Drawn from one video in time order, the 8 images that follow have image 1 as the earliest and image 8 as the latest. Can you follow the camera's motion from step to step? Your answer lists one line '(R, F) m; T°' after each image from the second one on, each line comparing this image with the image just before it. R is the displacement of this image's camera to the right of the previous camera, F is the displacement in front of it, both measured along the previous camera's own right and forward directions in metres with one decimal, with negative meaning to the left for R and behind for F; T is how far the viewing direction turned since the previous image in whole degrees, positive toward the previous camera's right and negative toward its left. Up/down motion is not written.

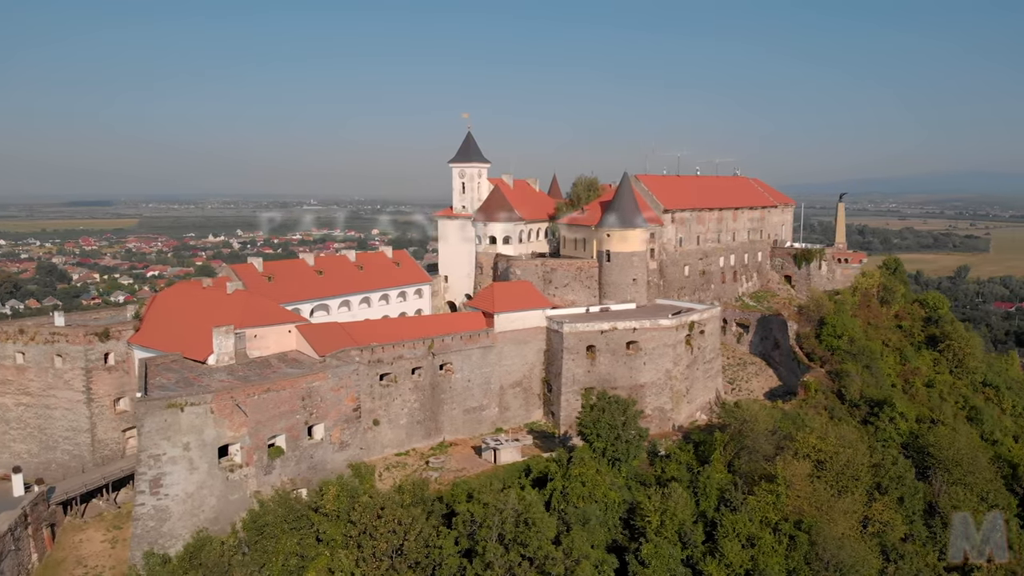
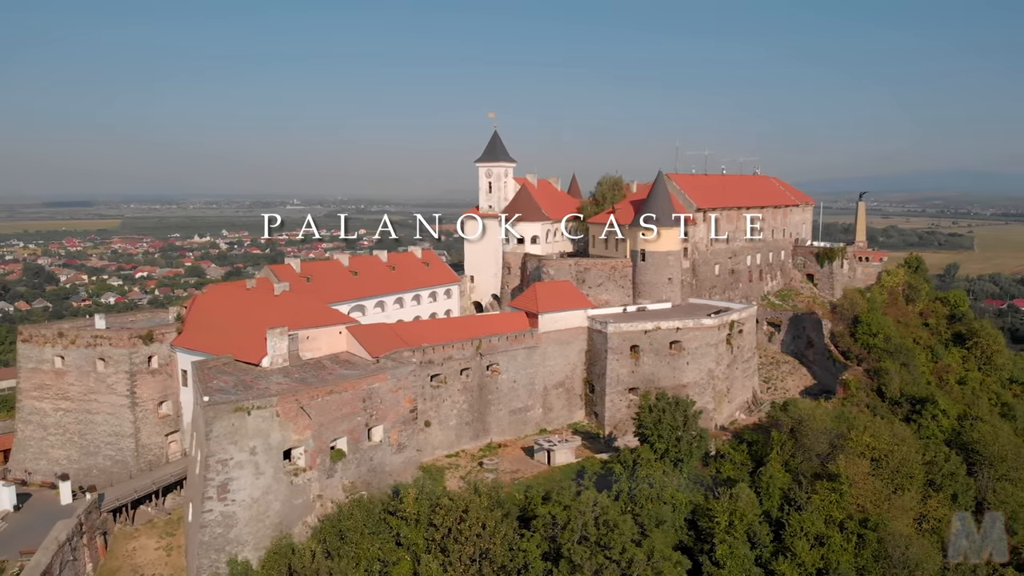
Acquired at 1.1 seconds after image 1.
(-2.5, +0.3) m; +1°
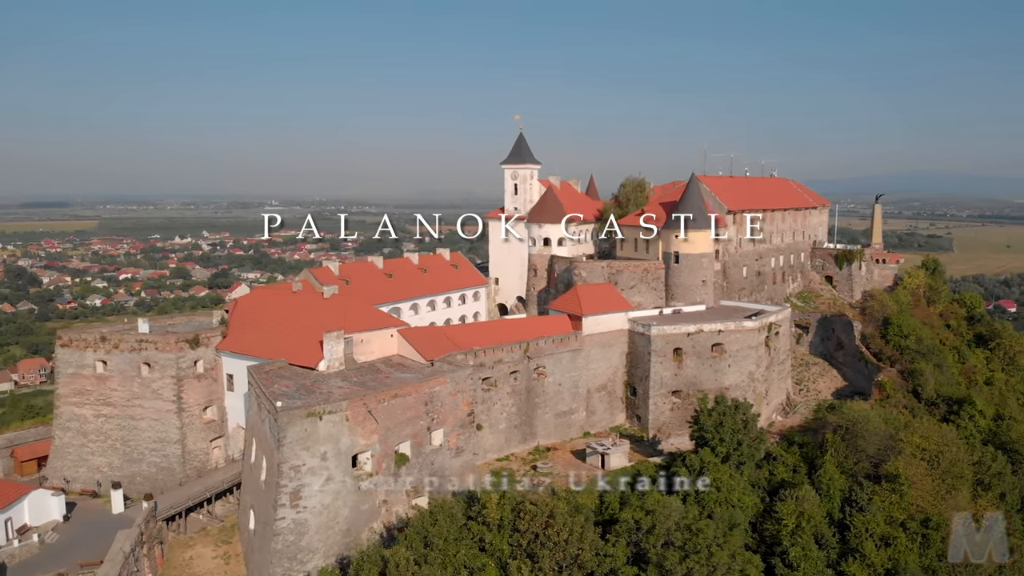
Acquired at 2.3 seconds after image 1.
(-2.6, +0.2) m; +1°
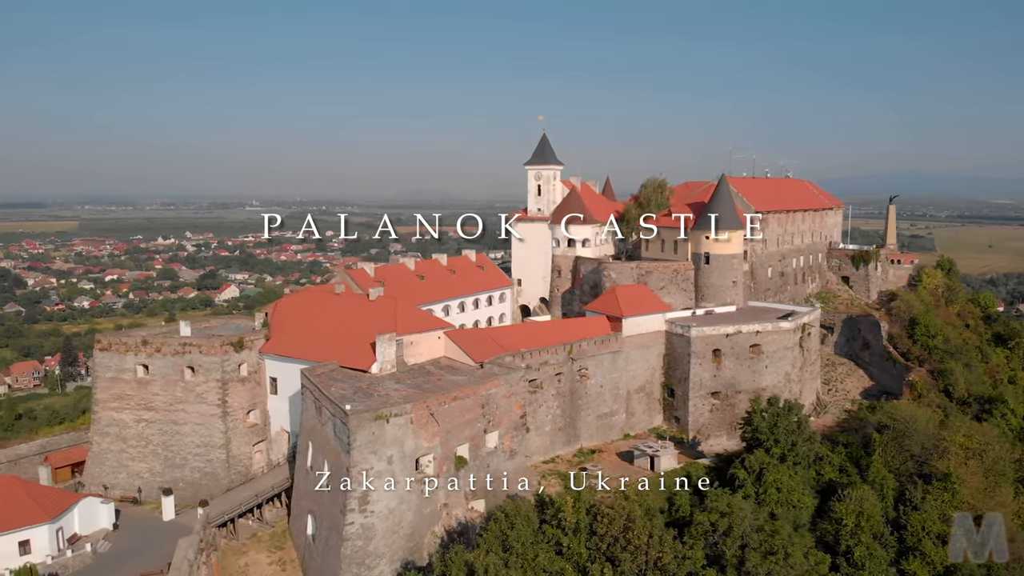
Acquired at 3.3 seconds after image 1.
(-2.3, +0.2) m; +1°
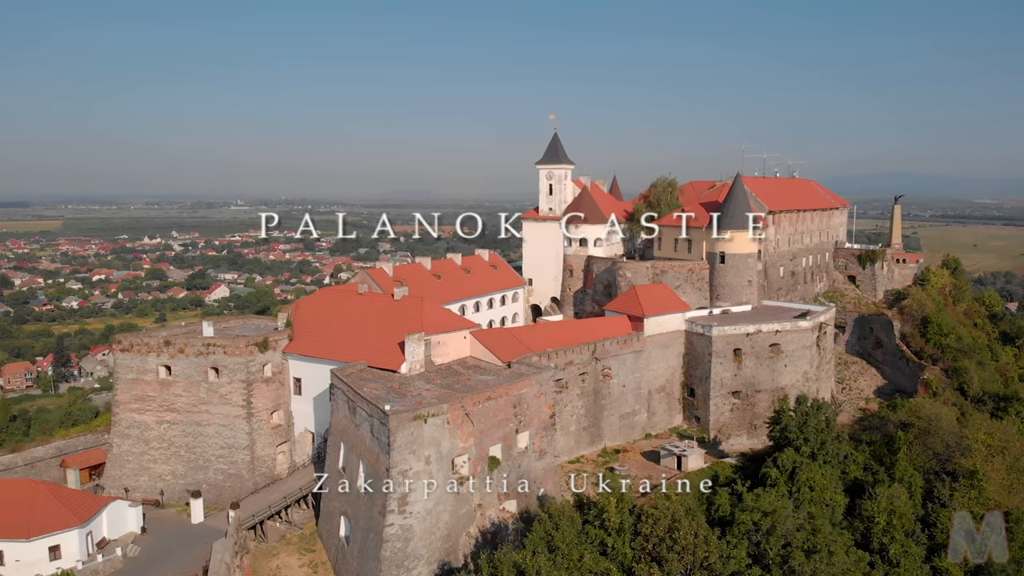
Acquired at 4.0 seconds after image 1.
(-1.4, +0.1) m; +1°
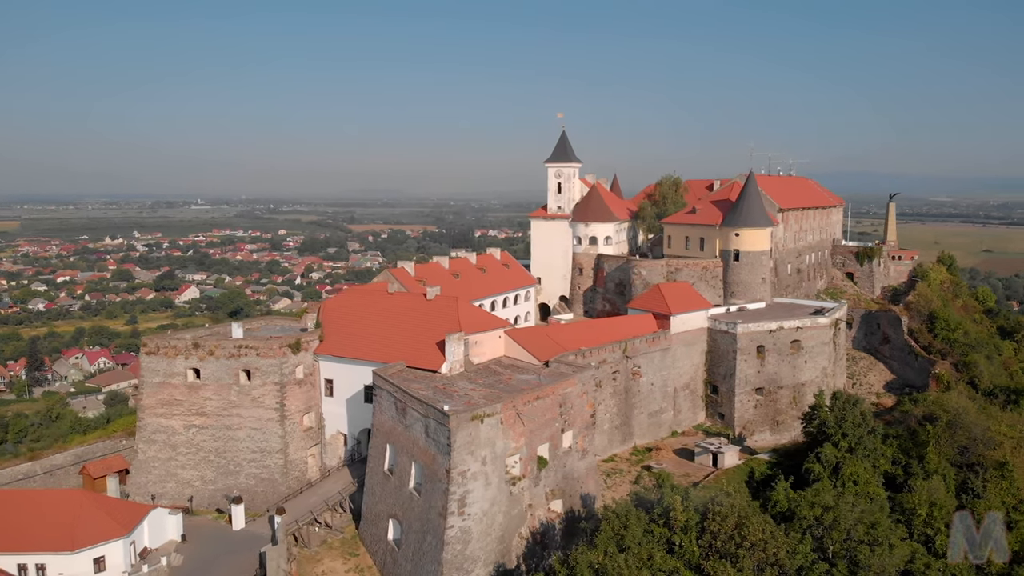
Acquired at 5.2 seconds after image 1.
(-2.4, +0.2) m; +2°
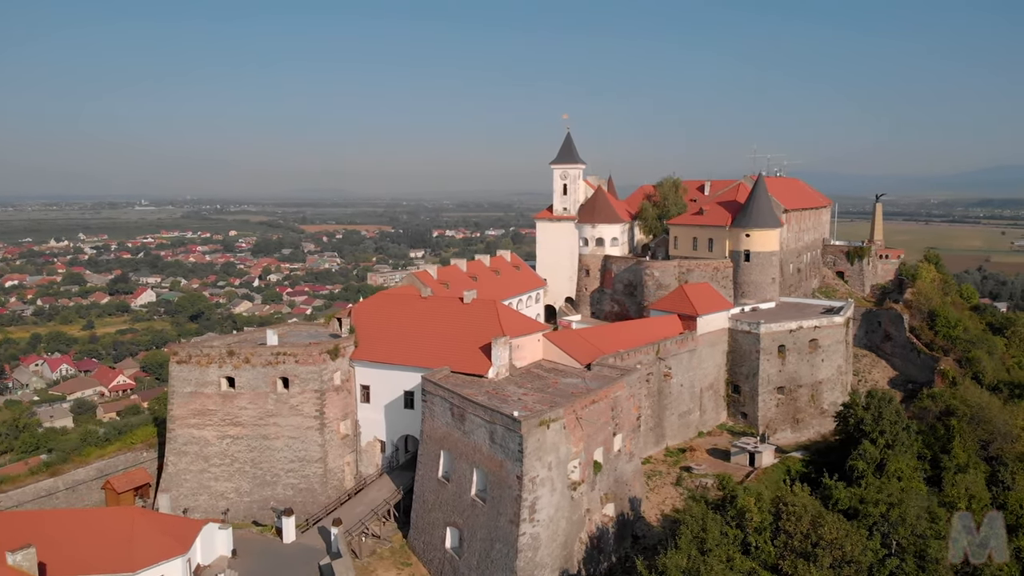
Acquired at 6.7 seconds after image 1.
(-3.0, +0.2) m; +3°
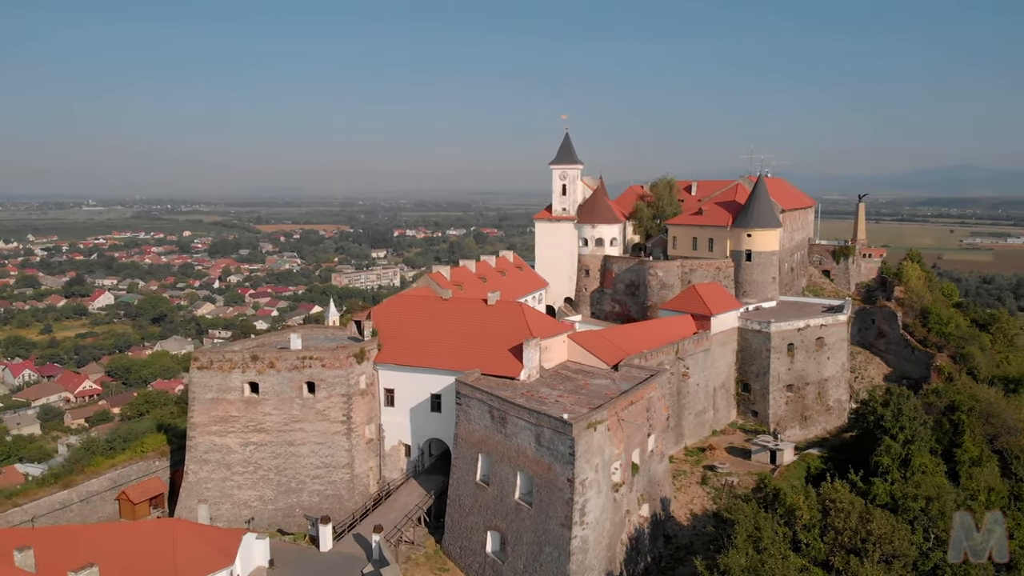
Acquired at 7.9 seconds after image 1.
(-2.3, +0.2) m; +3°
